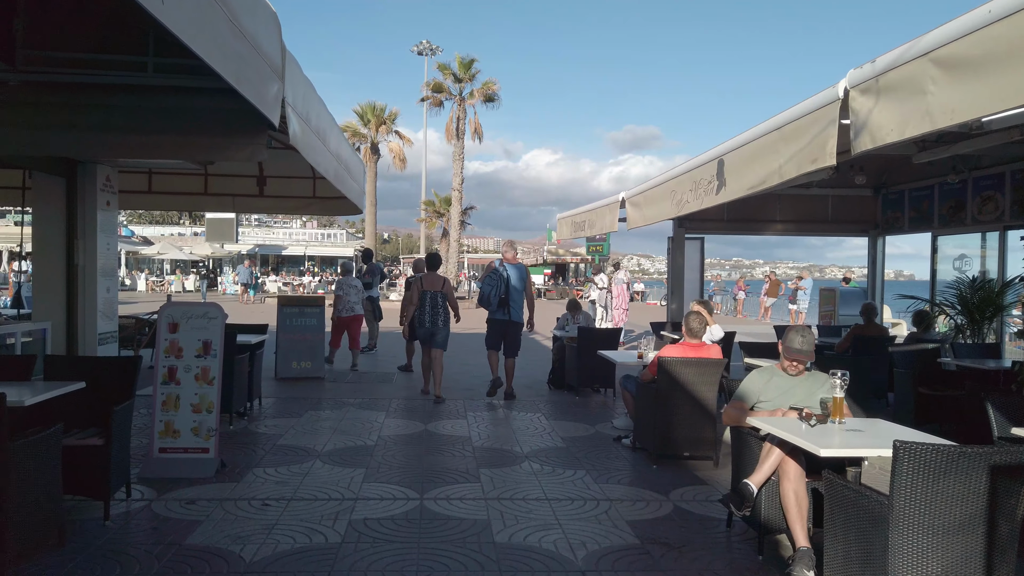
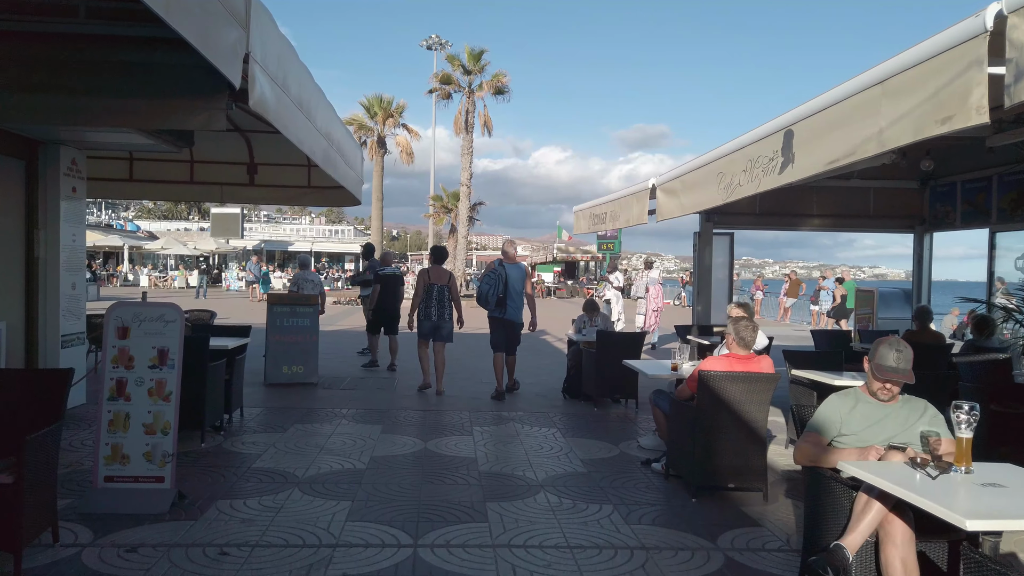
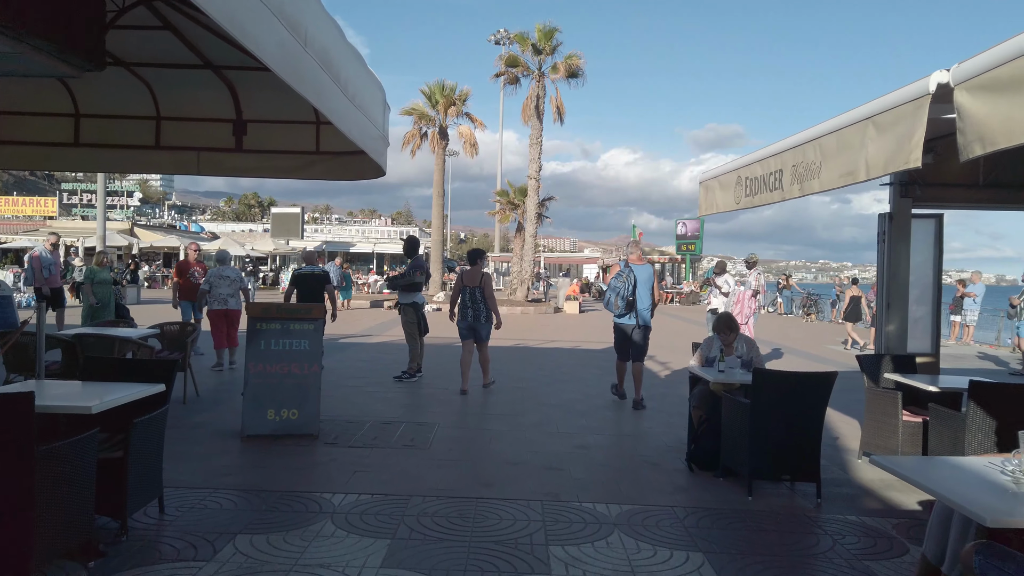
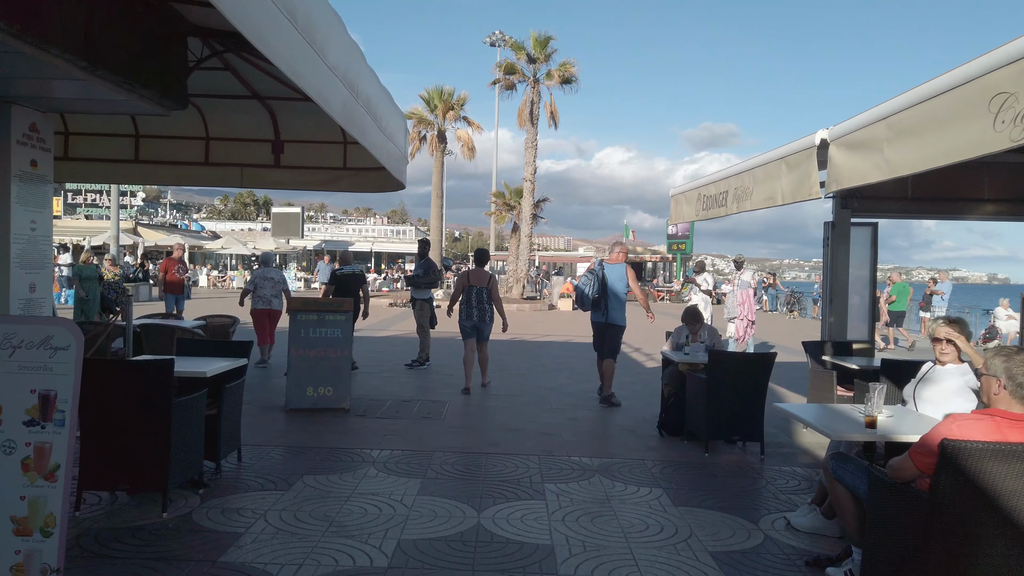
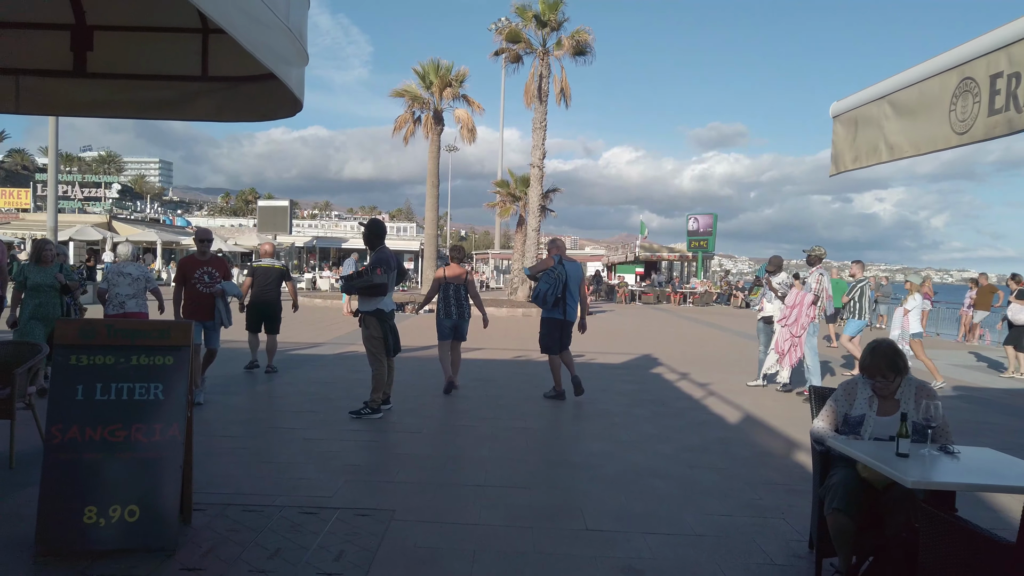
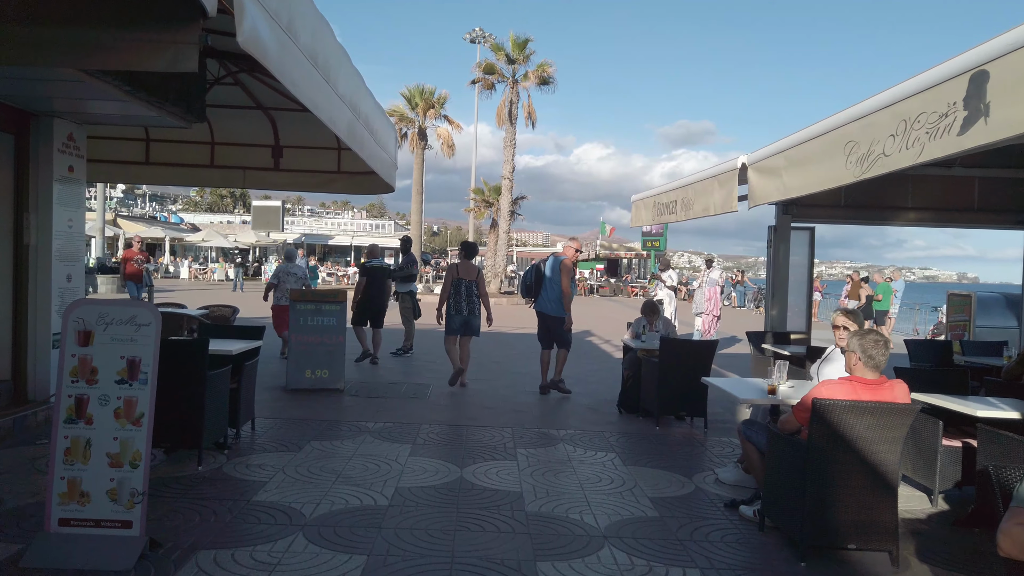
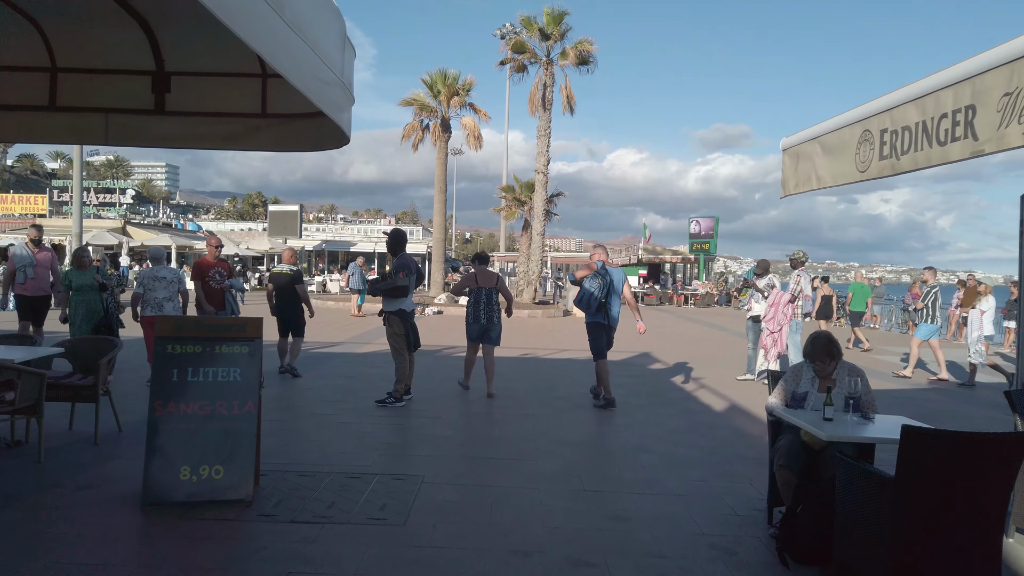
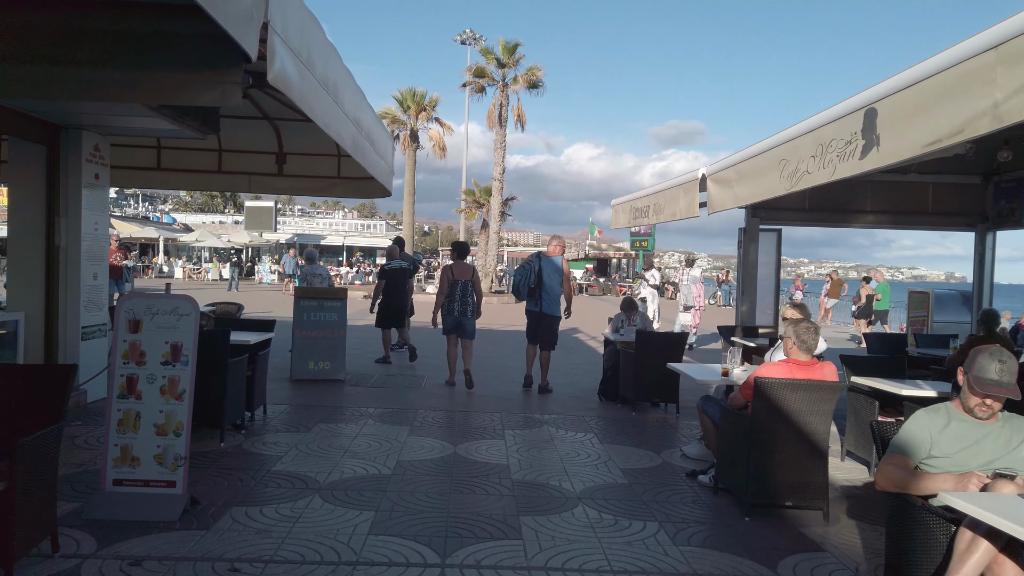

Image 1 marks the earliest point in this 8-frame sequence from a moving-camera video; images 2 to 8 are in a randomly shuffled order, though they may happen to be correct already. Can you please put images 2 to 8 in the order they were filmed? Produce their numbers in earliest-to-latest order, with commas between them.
2, 8, 6, 4, 3, 7, 5
